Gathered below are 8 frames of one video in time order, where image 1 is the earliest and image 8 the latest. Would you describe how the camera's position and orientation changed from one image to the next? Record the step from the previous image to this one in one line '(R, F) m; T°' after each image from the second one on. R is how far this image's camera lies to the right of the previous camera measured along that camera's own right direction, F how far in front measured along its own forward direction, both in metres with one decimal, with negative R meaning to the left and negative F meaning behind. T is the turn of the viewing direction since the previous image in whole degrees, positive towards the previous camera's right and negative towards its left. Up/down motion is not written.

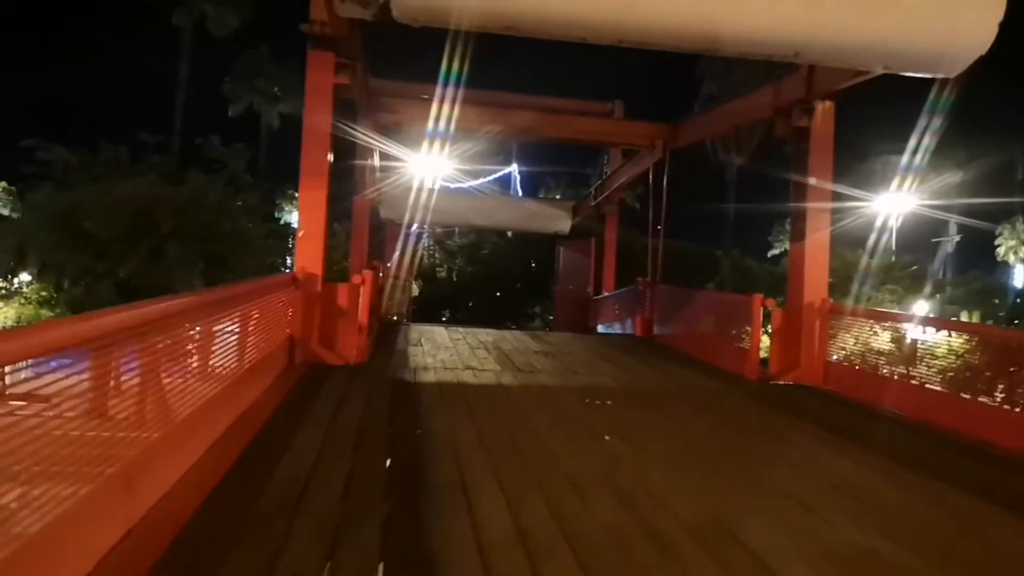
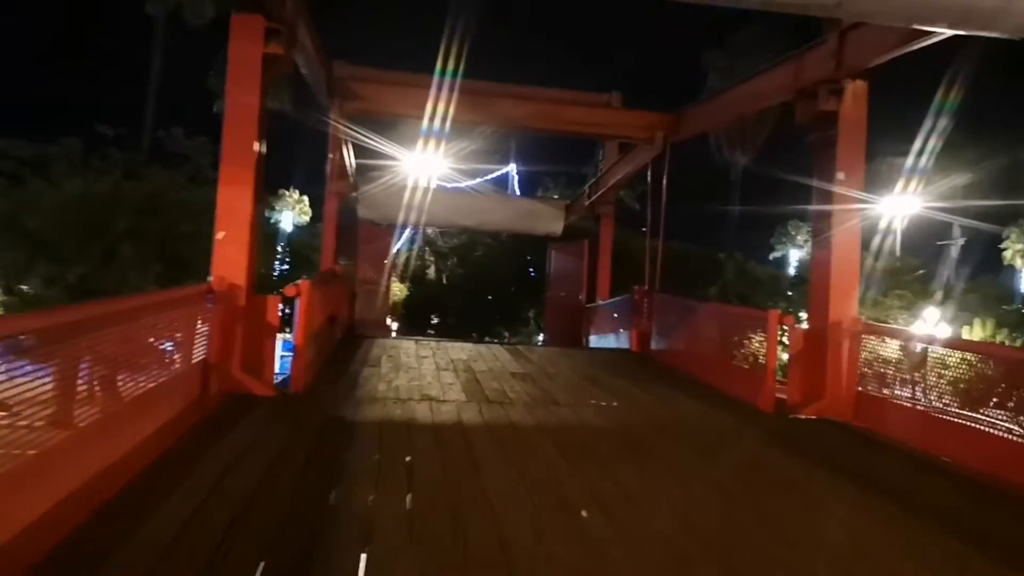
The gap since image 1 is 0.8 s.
(+0.3, +1.3) m; 0°
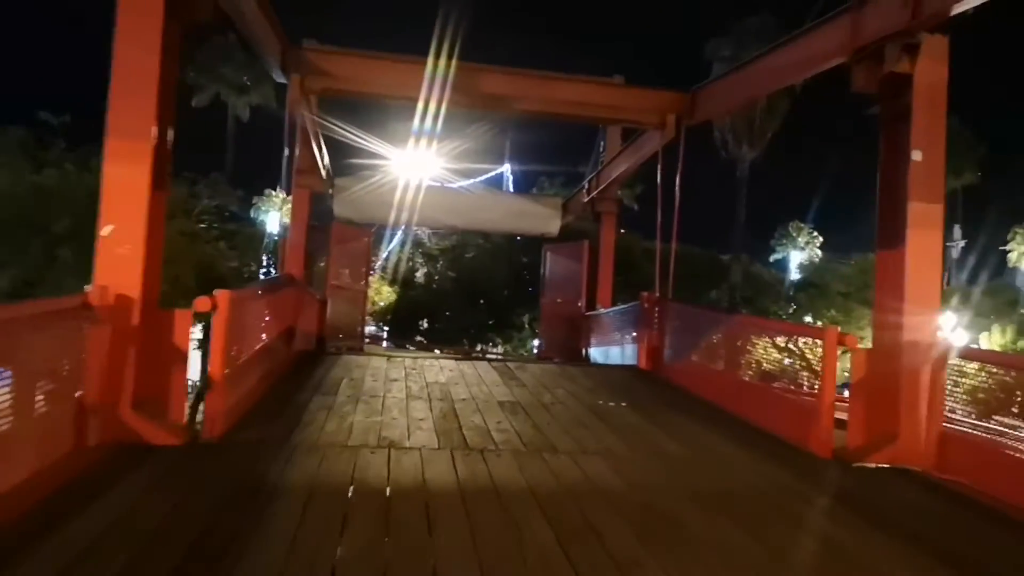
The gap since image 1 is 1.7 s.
(+0.1, +1.5) m; 0°
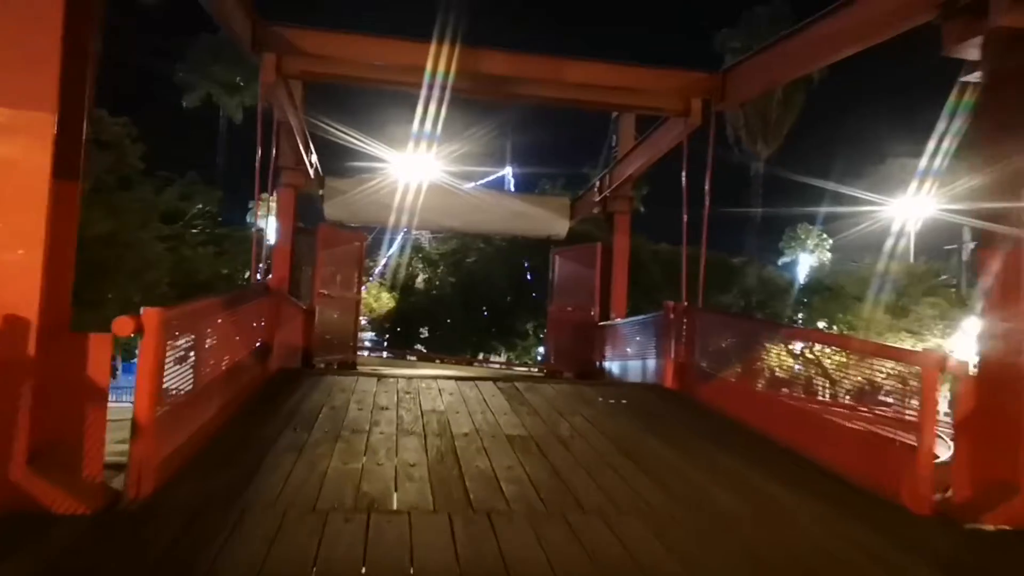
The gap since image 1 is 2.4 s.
(-0.1, +1.1) m; 0°
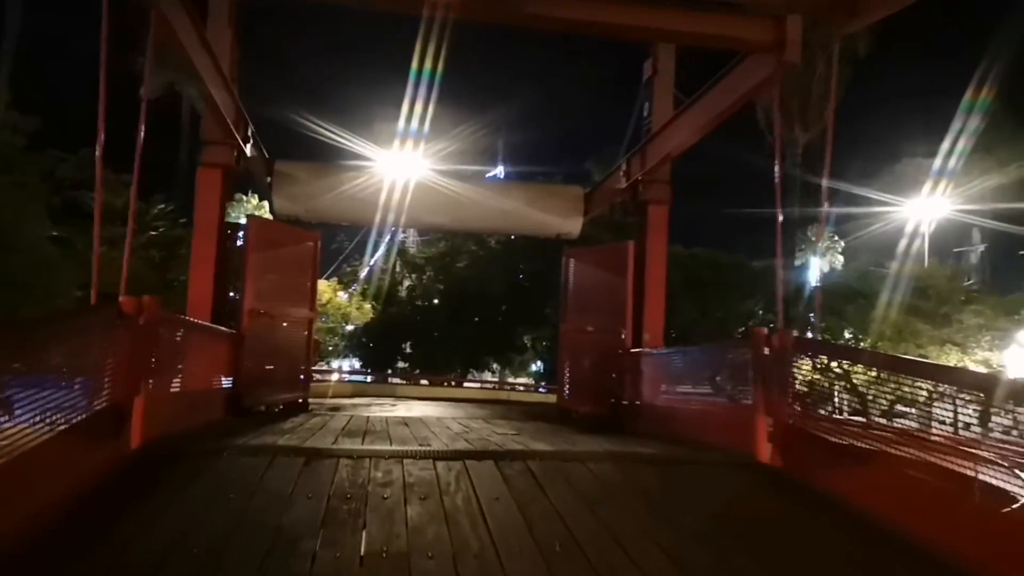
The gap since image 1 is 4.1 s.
(-0.1, +2.9) m; +1°
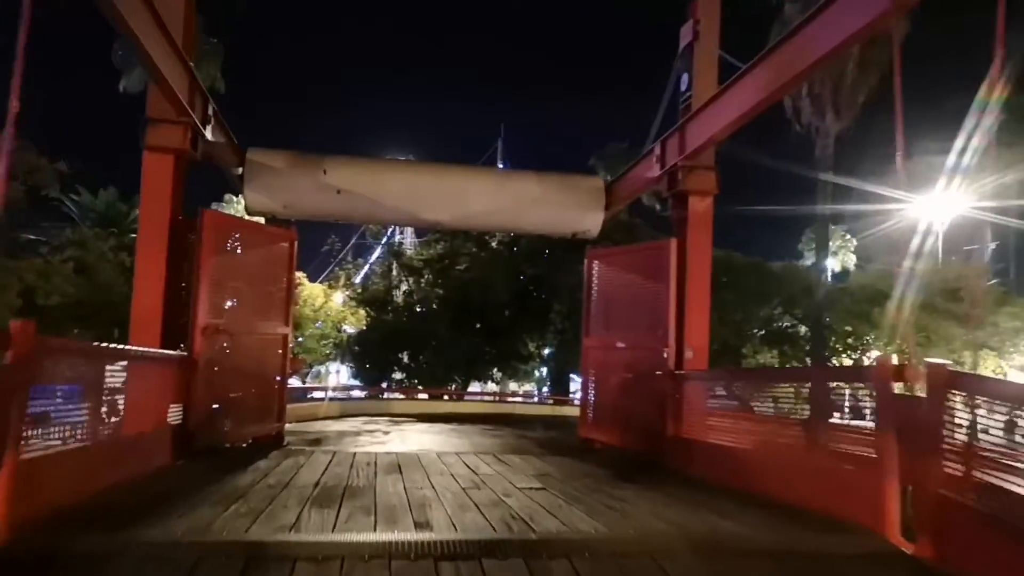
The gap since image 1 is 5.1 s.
(-0.2, +1.5) m; 0°
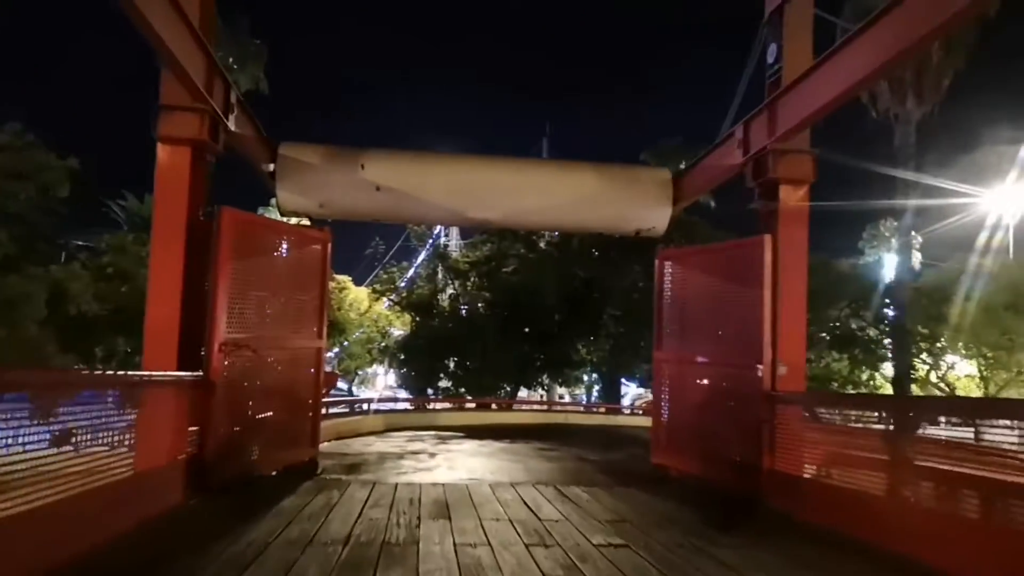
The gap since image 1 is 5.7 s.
(-0.2, +1.0) m; -3°
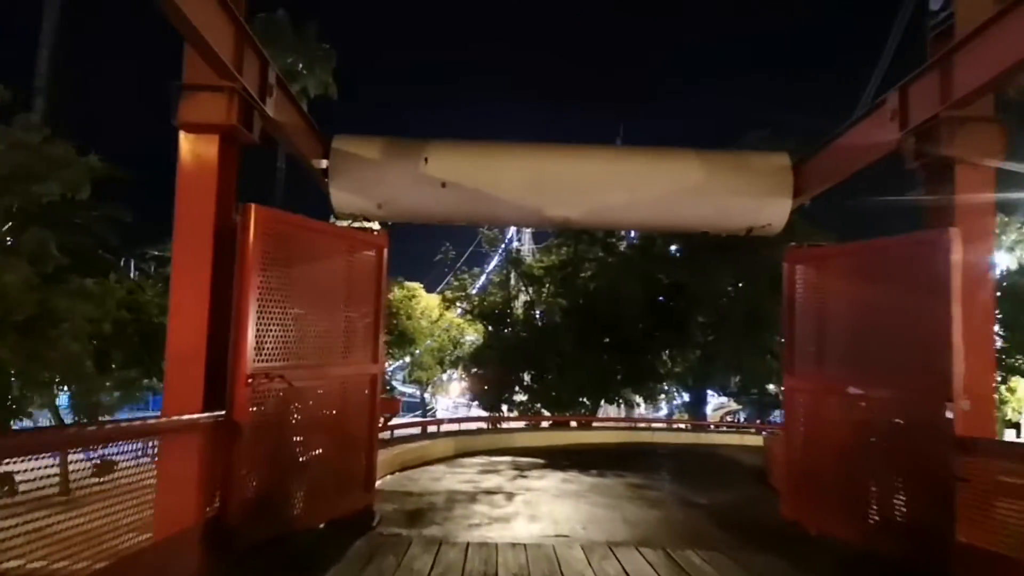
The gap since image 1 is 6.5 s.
(-0.2, +1.3) m; -5°
